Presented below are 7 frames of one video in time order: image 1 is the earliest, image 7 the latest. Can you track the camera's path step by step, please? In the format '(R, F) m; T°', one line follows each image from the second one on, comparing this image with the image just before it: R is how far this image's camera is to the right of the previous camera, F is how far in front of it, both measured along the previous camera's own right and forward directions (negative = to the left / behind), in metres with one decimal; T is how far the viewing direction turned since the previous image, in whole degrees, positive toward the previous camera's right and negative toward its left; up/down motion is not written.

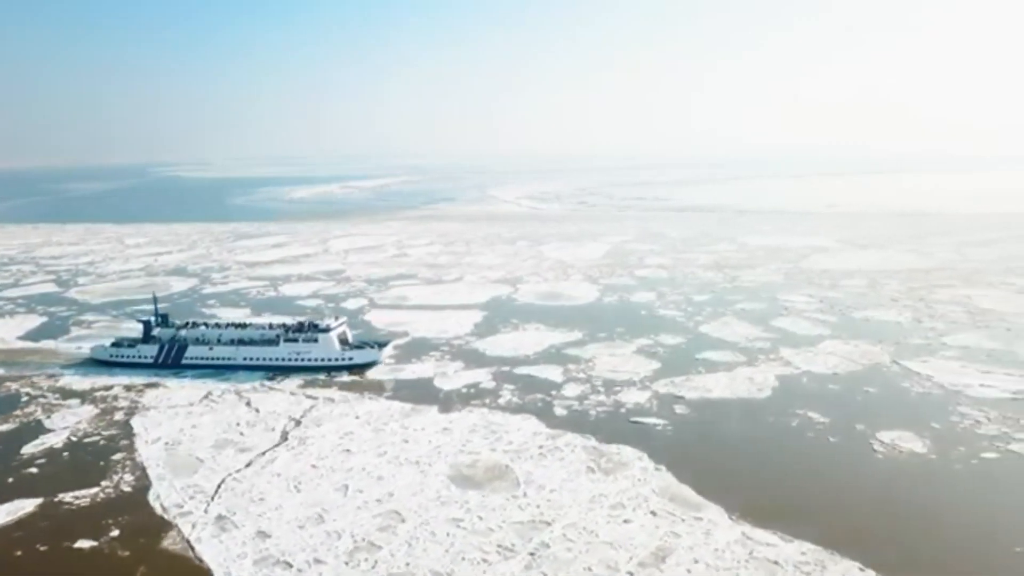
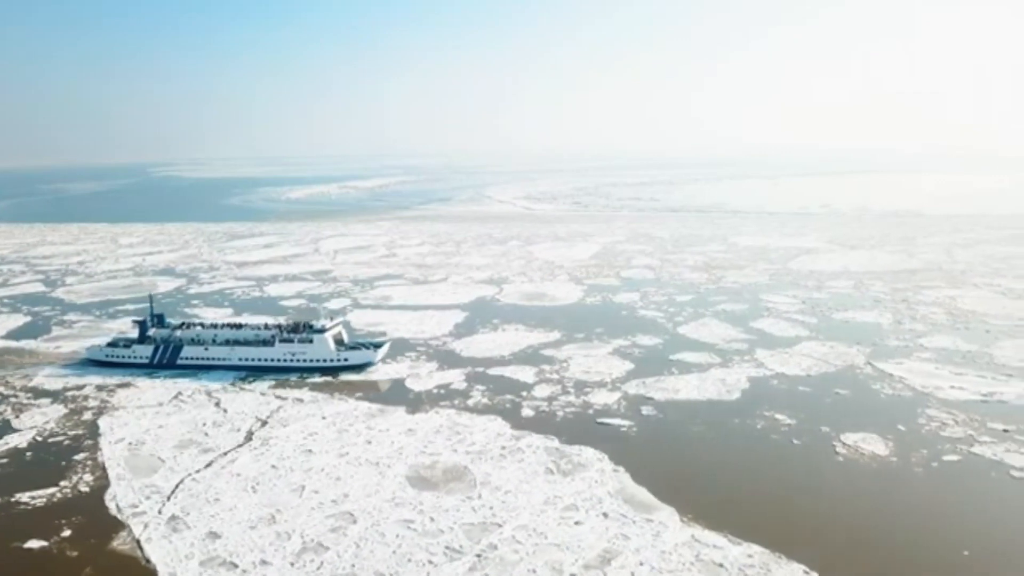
(+0.6, 0.0) m; 0°
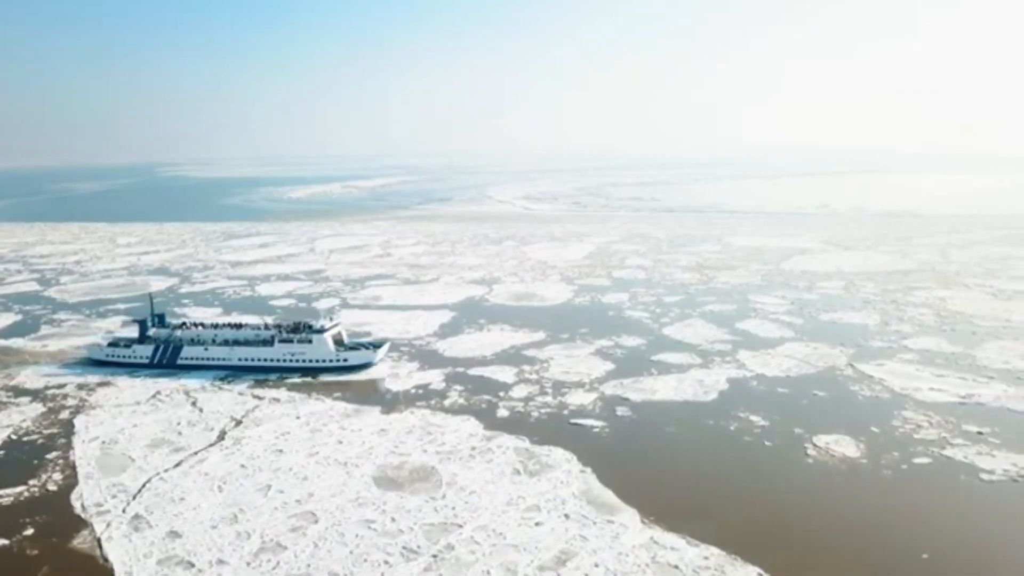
(+0.5, 0.0) m; 0°
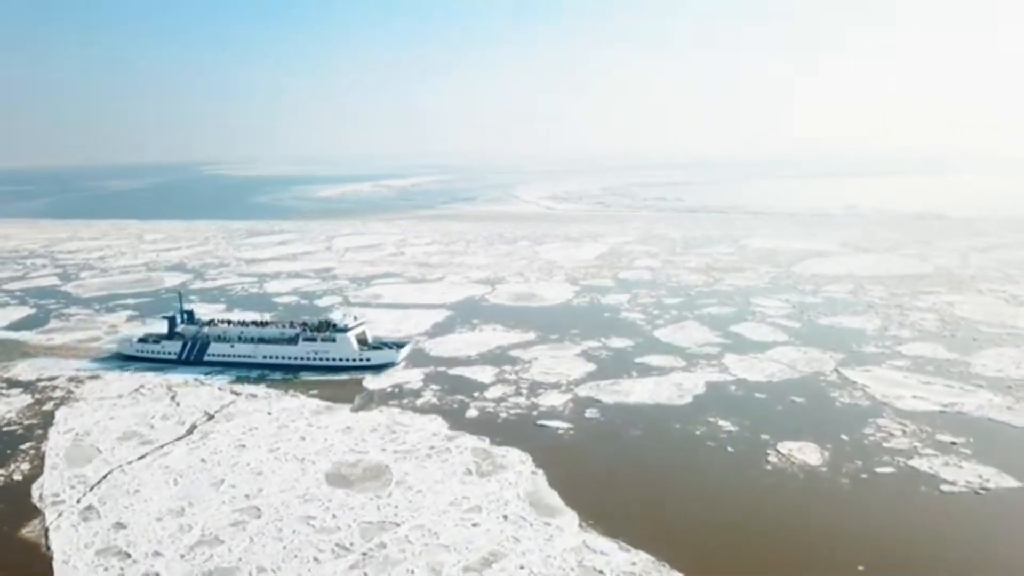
(+1.1, 0.0) m; -3°
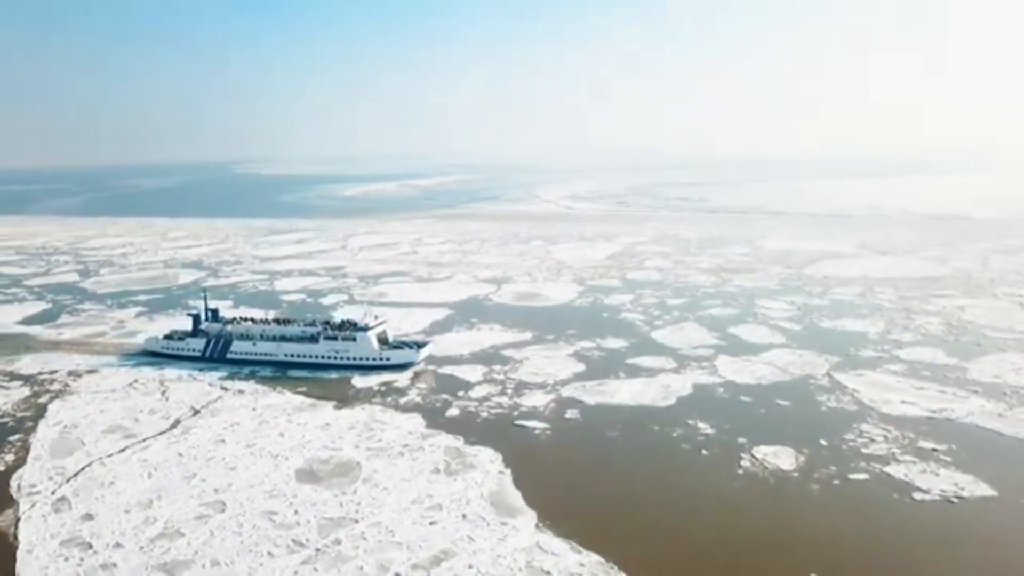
(+0.8, 0.0) m; -2°
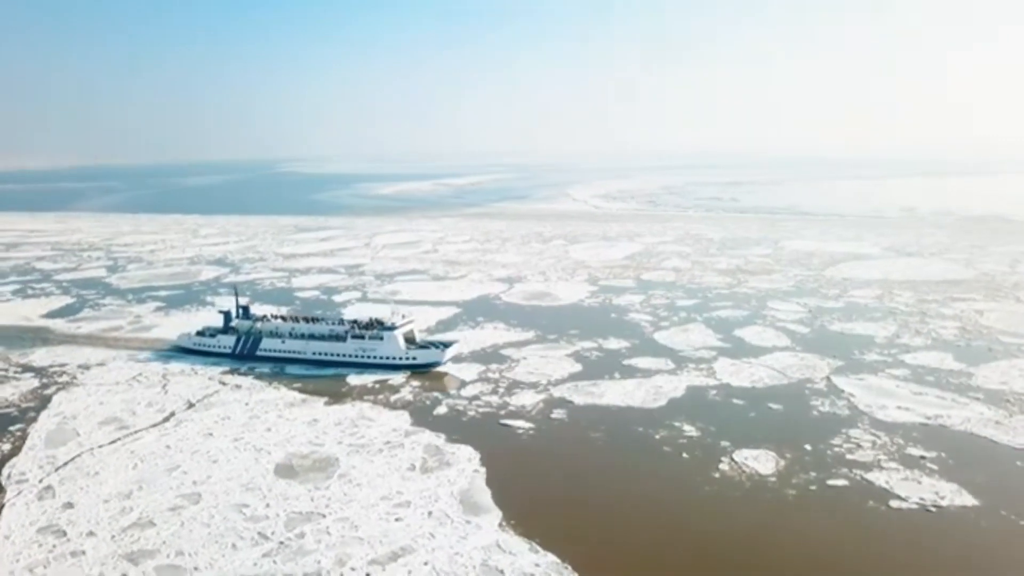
(+0.8, 0.0) m; -3°
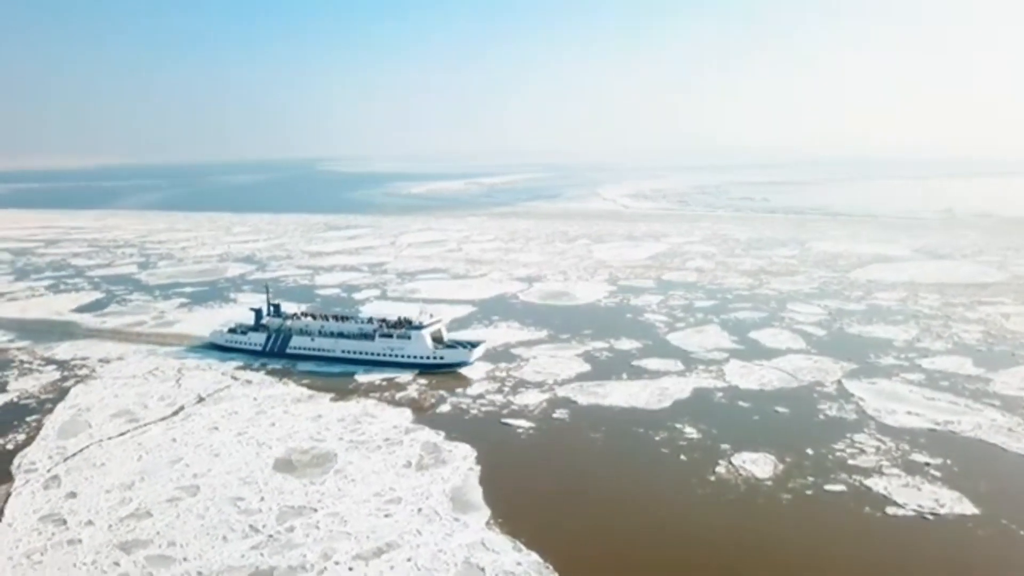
(+0.5, 0.0) m; -3°
